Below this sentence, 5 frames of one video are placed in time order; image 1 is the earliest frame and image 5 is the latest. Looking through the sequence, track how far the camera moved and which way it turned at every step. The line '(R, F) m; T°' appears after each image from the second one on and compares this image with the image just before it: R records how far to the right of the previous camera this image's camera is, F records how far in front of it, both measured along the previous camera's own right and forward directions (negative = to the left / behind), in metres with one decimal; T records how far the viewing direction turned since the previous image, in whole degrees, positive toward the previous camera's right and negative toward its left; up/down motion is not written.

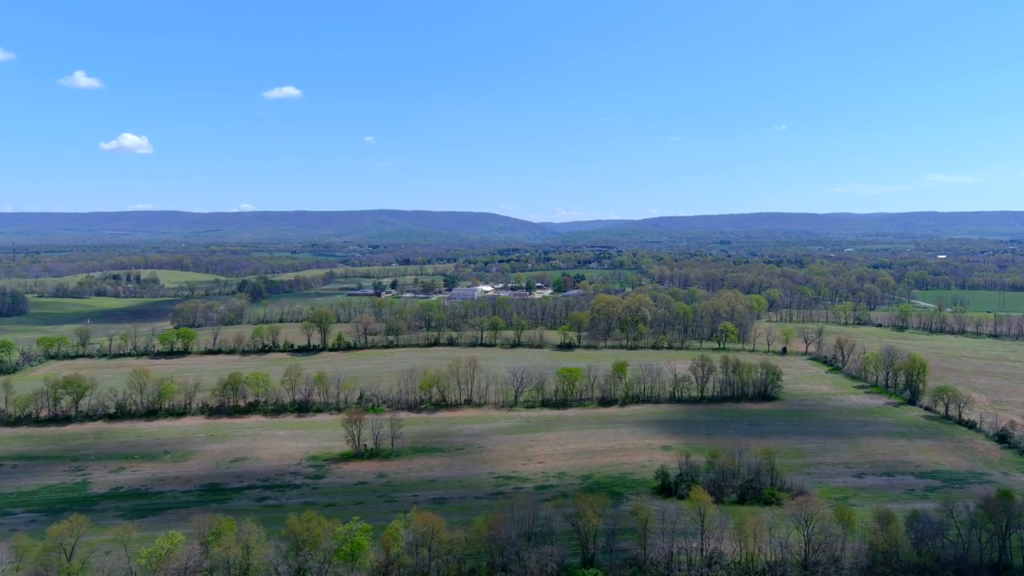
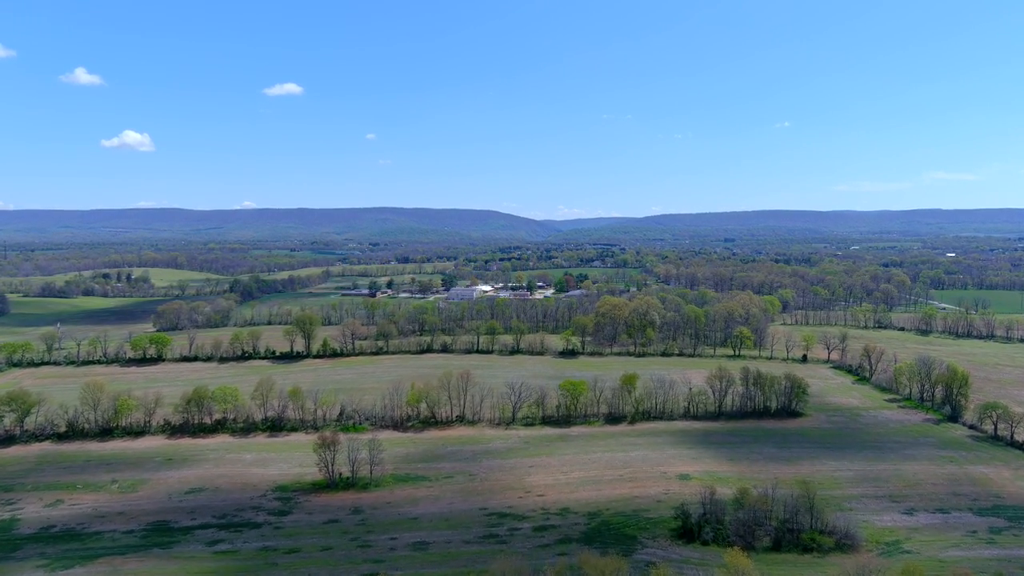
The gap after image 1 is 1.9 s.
(+0.4, +4.6) m; 0°
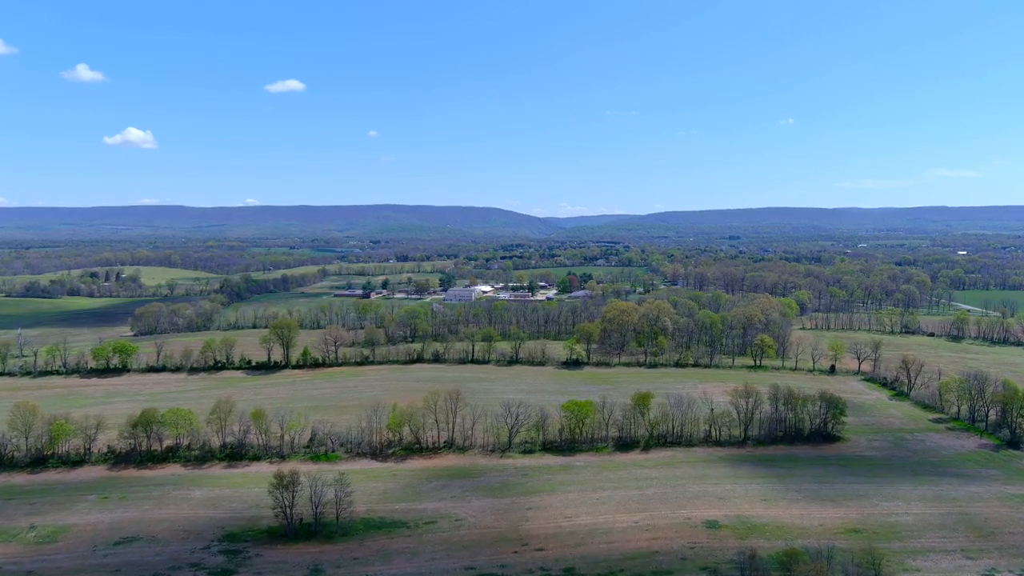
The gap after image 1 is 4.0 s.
(+0.4, +5.3) m; 0°
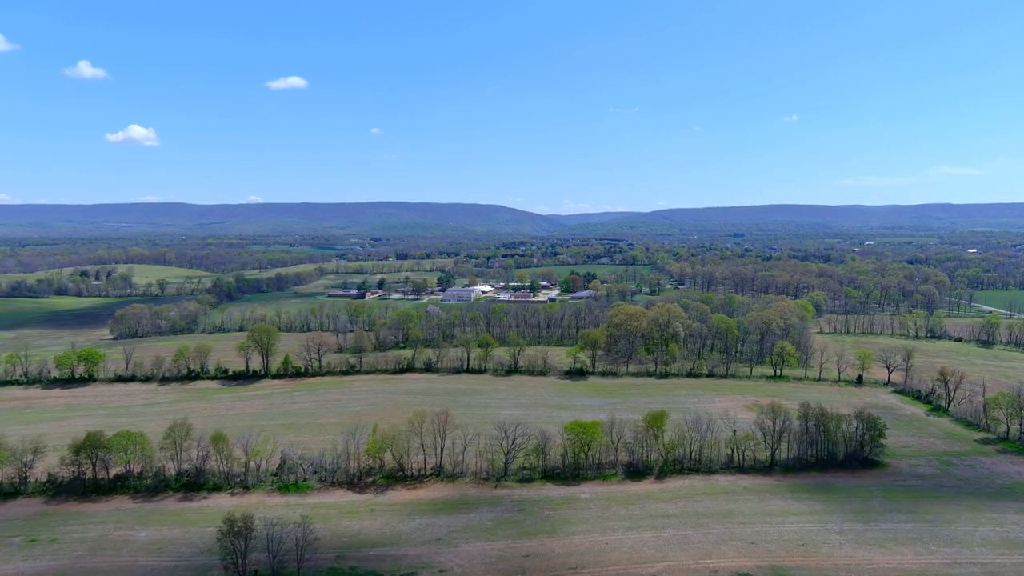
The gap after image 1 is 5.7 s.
(+0.4, +4.3) m; 0°
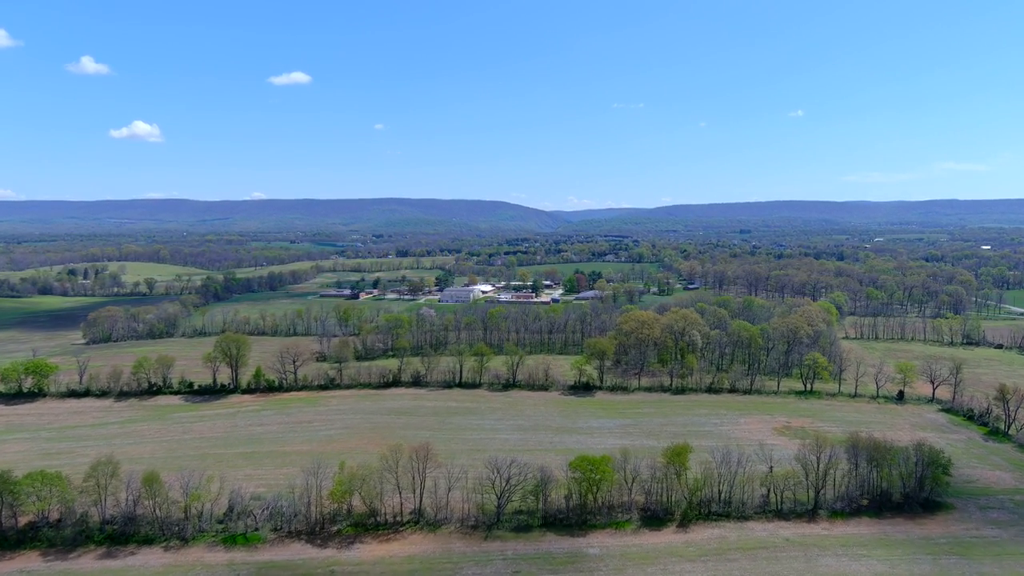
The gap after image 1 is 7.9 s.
(+0.5, +5.3) m; 0°
